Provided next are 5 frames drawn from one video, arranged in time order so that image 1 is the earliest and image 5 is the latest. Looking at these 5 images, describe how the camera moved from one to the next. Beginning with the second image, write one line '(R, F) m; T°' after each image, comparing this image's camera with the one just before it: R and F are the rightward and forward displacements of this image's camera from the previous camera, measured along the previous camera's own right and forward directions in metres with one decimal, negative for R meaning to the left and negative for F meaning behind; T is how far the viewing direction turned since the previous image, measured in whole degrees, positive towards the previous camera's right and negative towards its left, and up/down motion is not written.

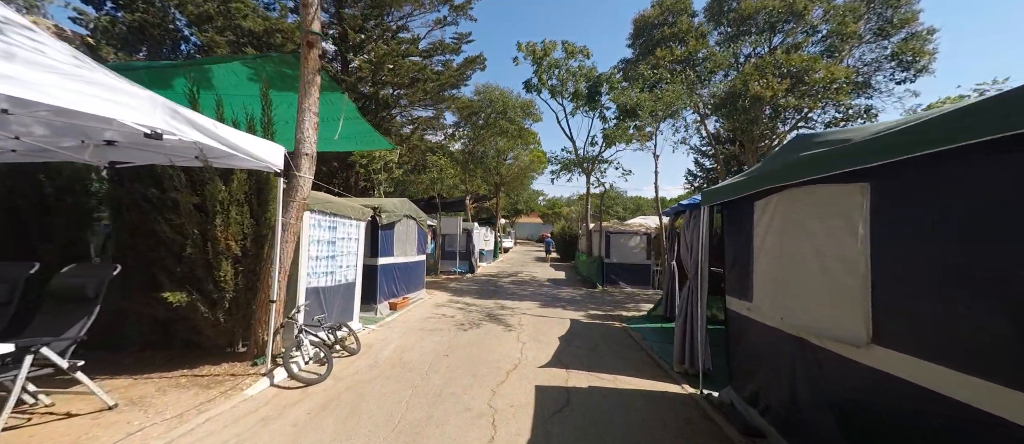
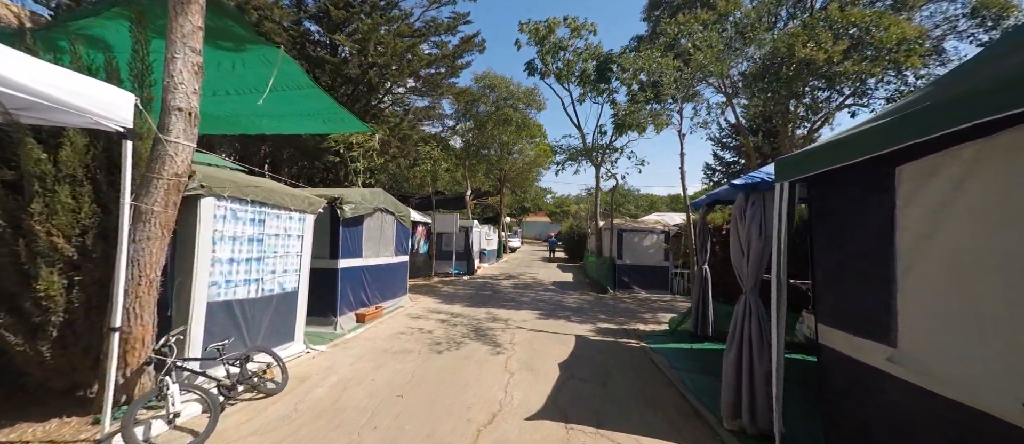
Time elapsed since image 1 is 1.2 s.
(+0.3, +1.7) m; -1°
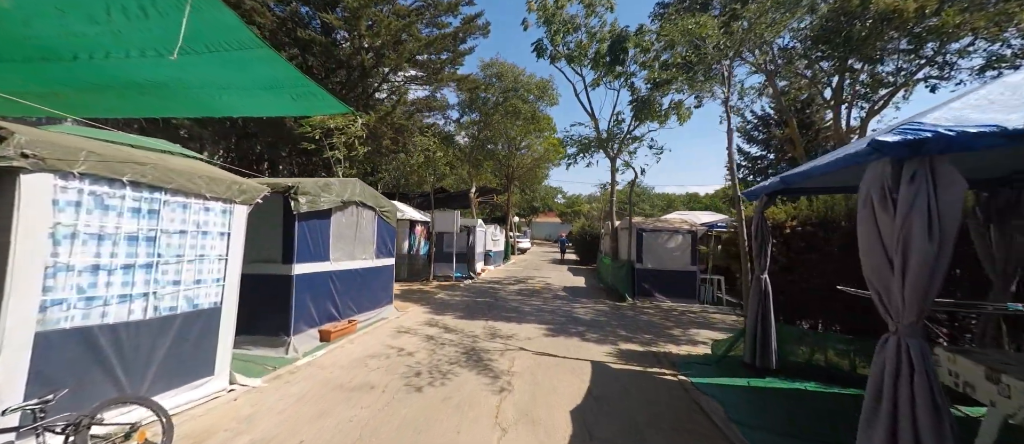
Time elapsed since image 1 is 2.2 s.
(+0.2, +1.5) m; -2°
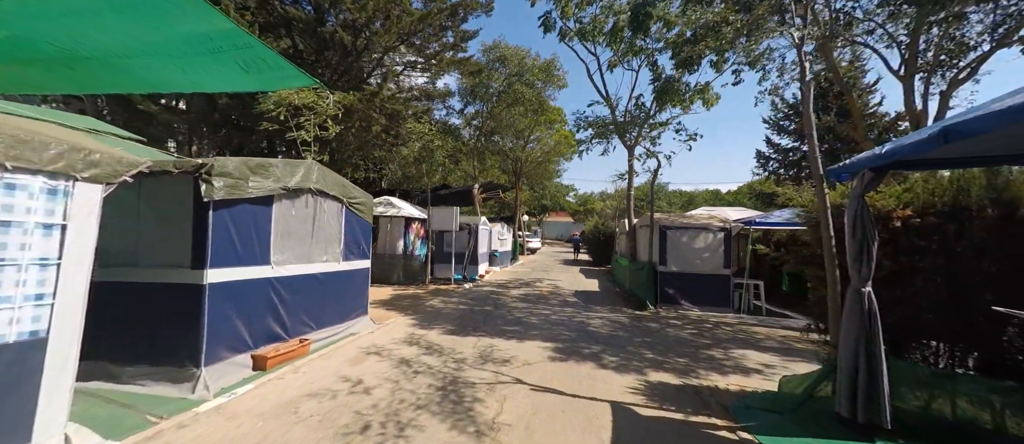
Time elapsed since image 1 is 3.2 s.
(+0.2, +1.6) m; -2°
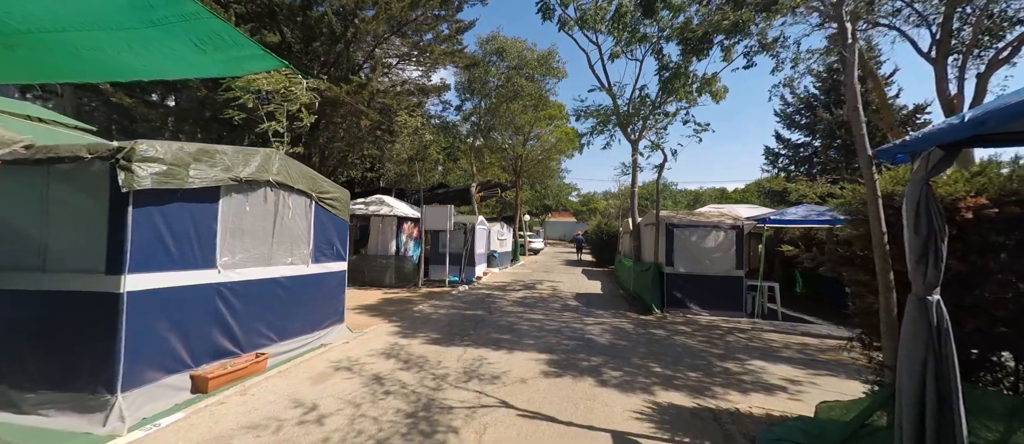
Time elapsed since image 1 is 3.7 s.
(+0.2, +0.7) m; -1°
